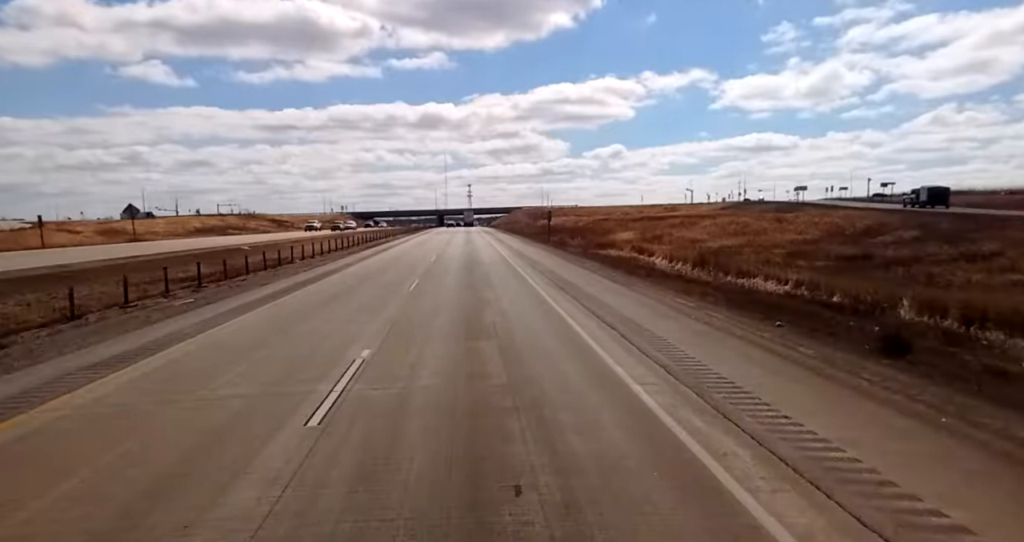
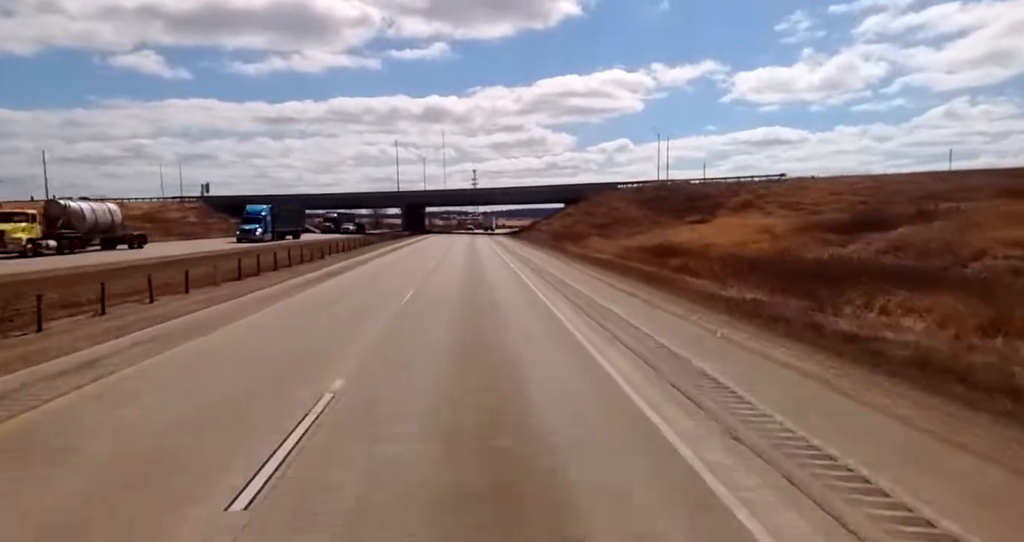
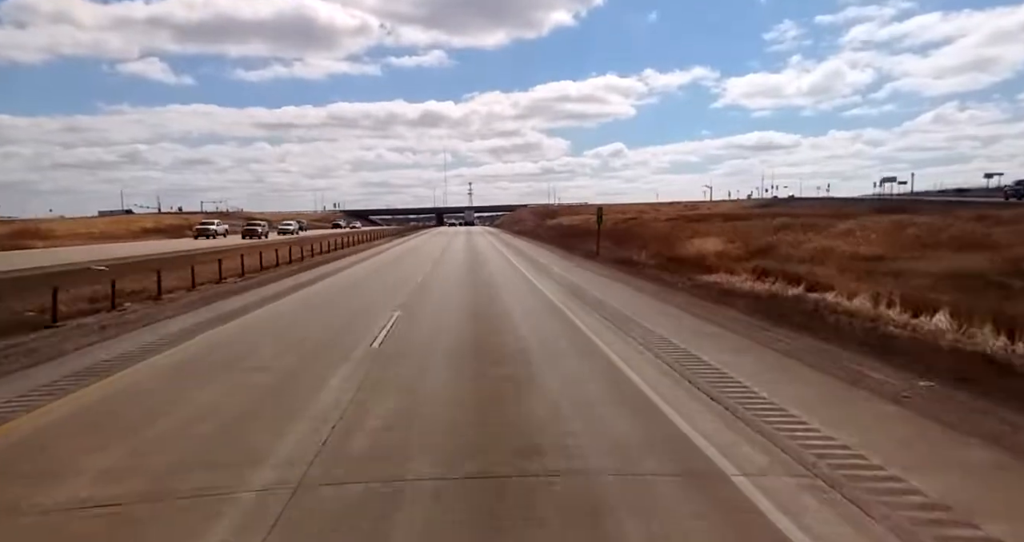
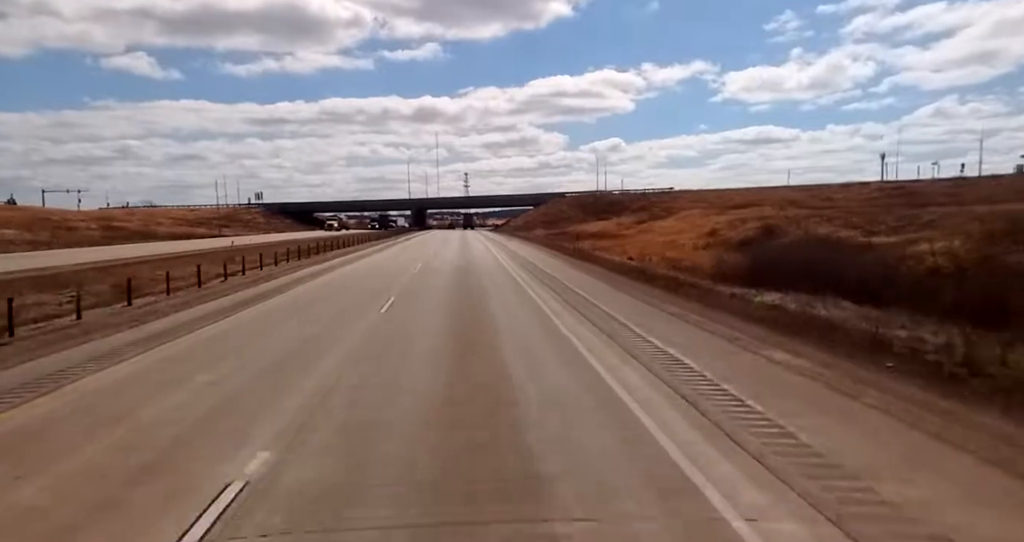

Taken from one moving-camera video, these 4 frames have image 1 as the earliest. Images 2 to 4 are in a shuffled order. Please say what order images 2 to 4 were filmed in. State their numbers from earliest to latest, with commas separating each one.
3, 4, 2
